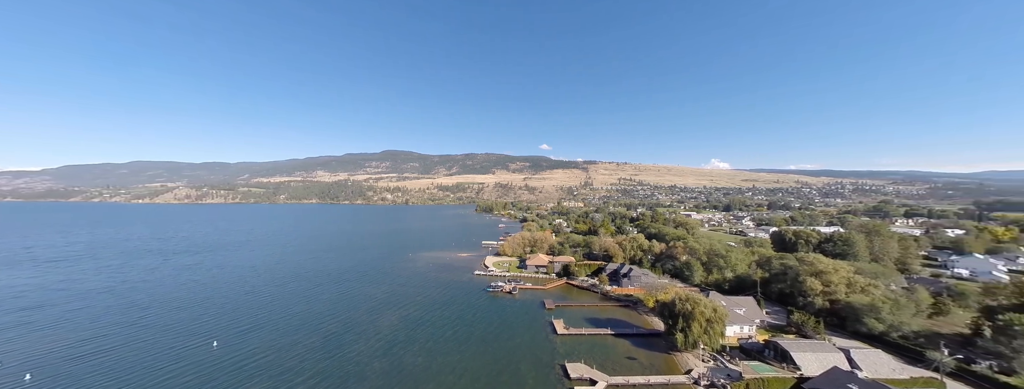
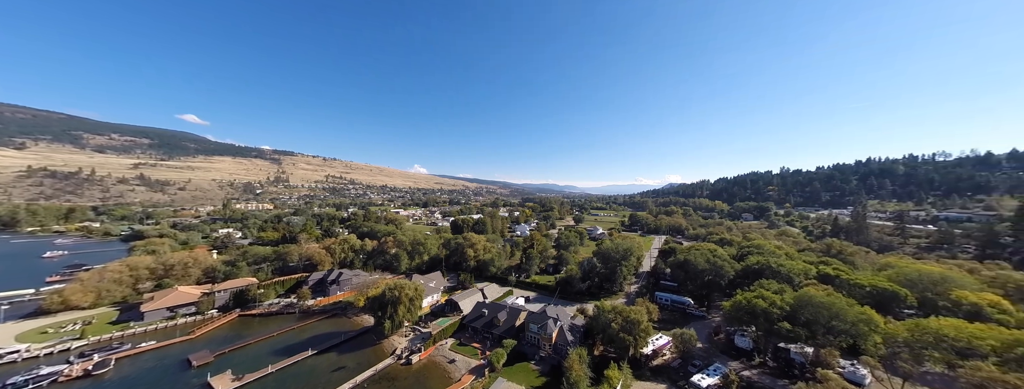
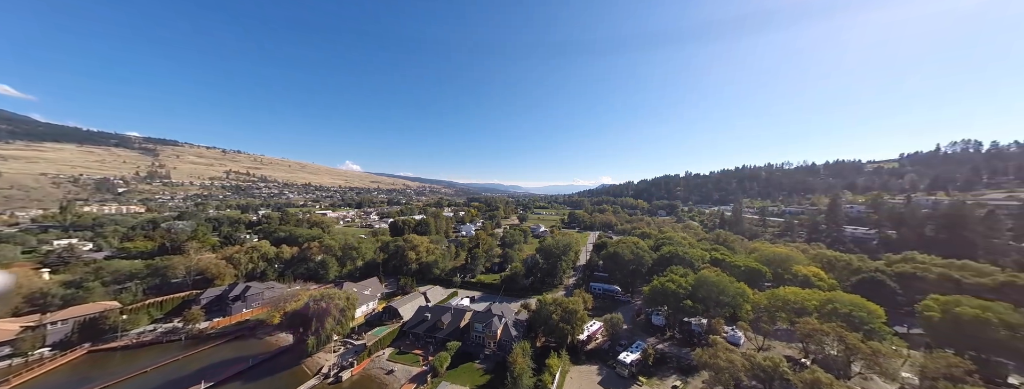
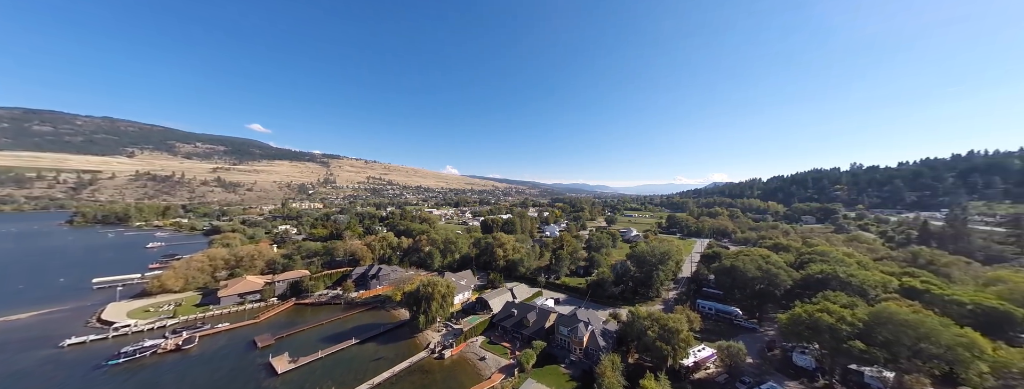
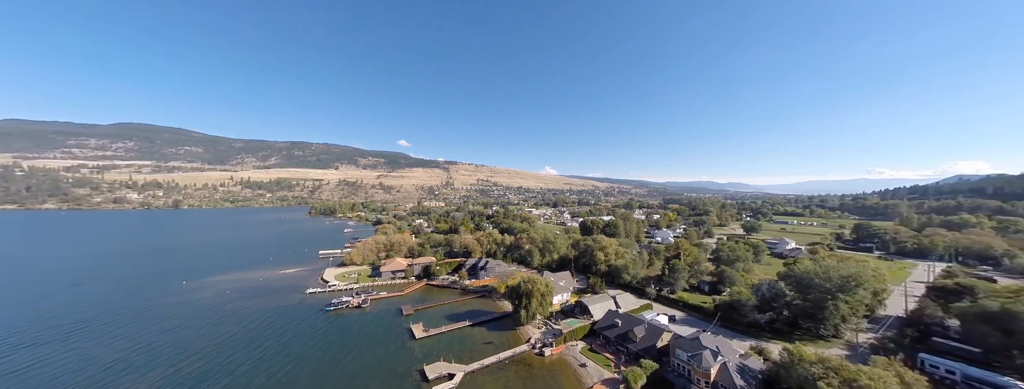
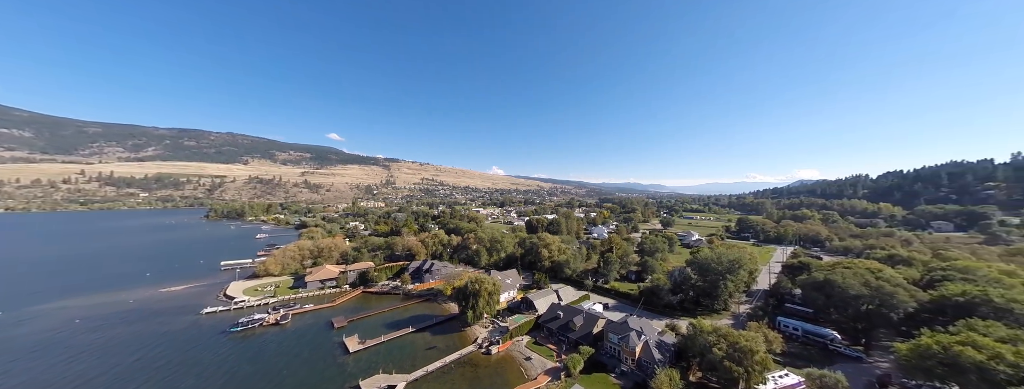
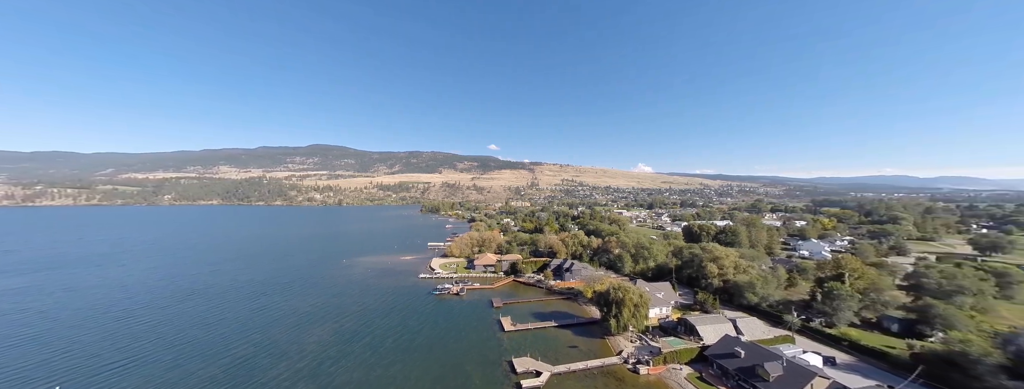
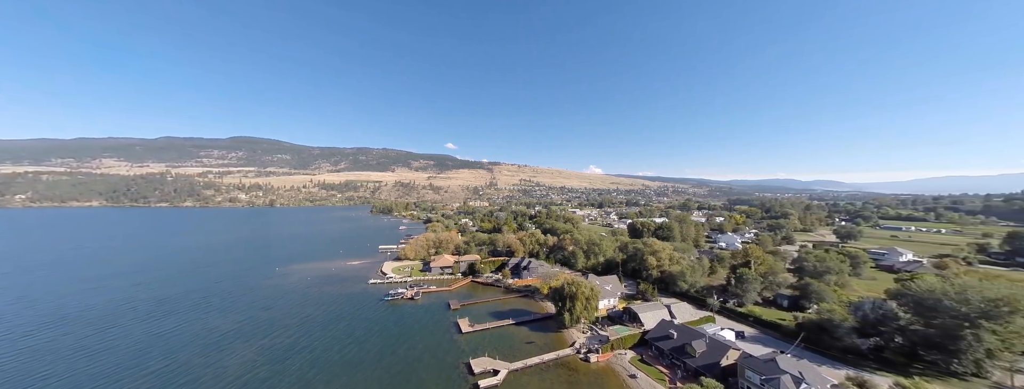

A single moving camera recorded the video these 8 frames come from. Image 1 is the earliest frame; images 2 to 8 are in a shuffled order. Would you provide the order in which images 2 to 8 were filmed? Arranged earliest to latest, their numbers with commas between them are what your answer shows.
7, 8, 5, 6, 4, 2, 3
